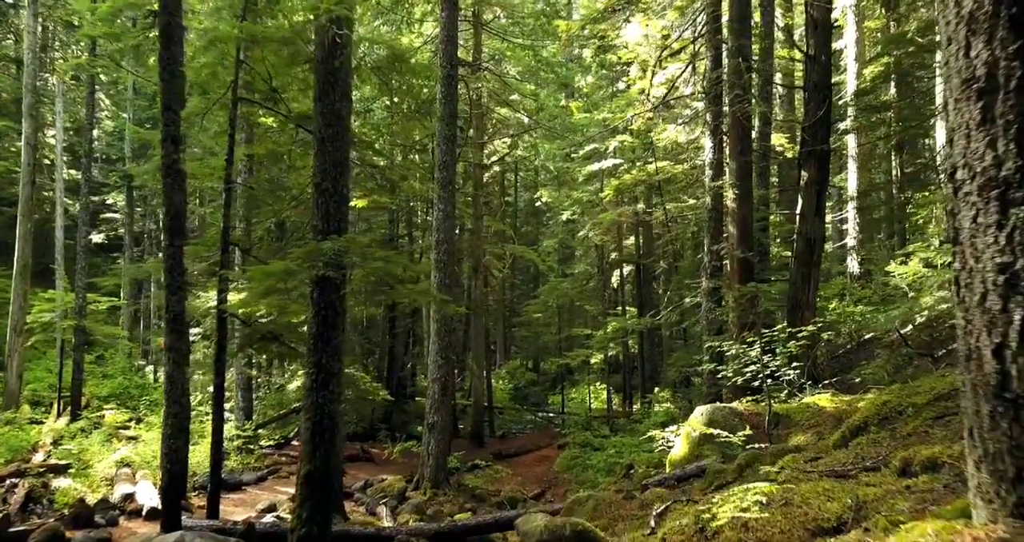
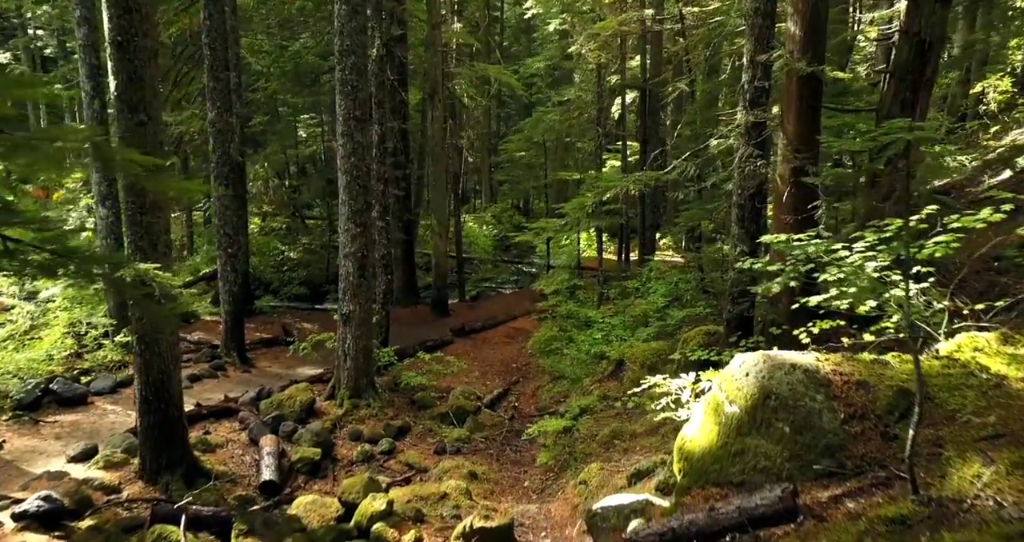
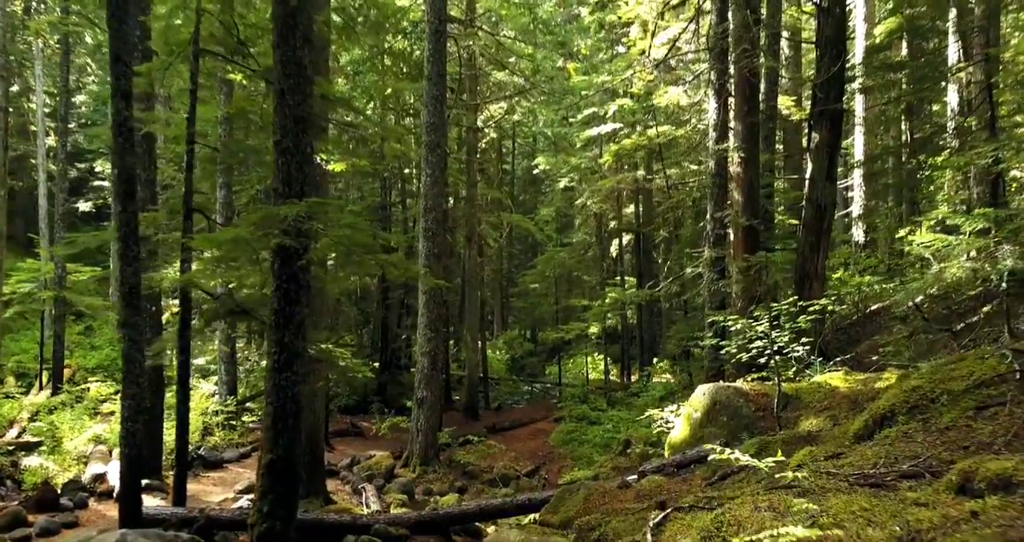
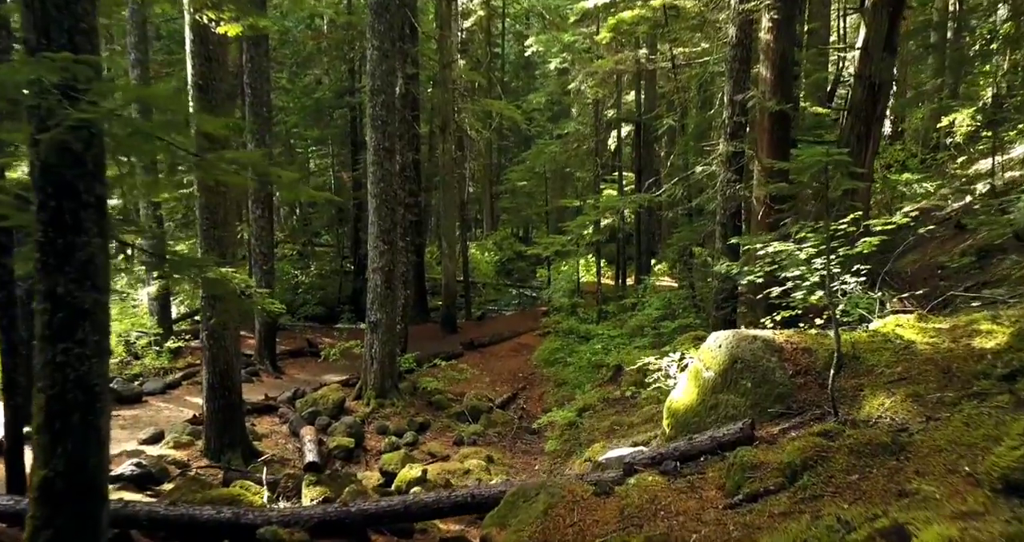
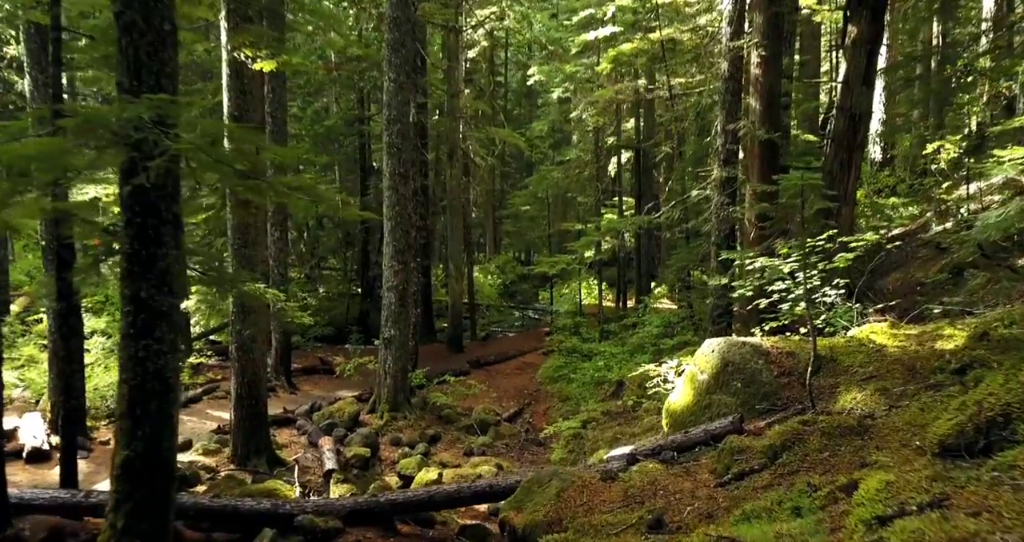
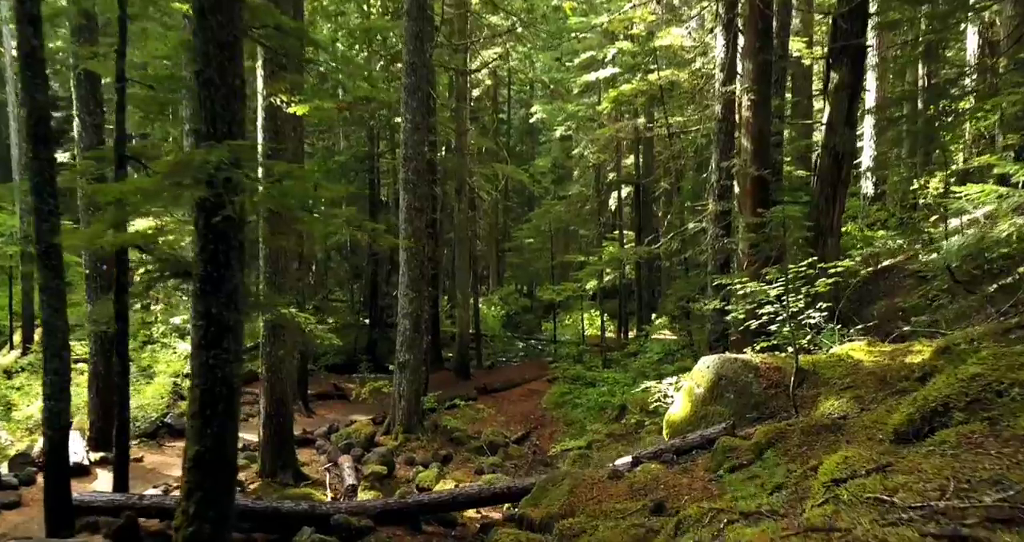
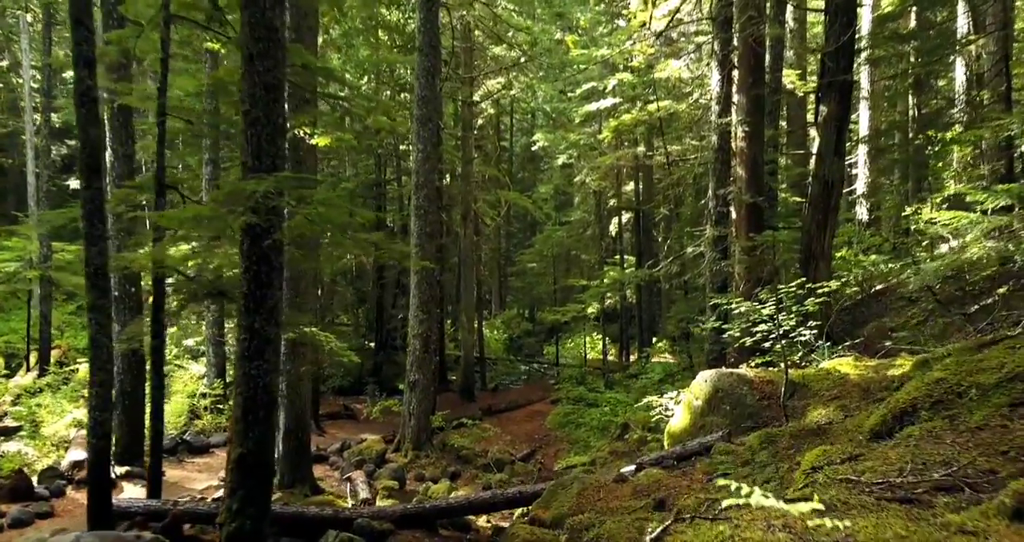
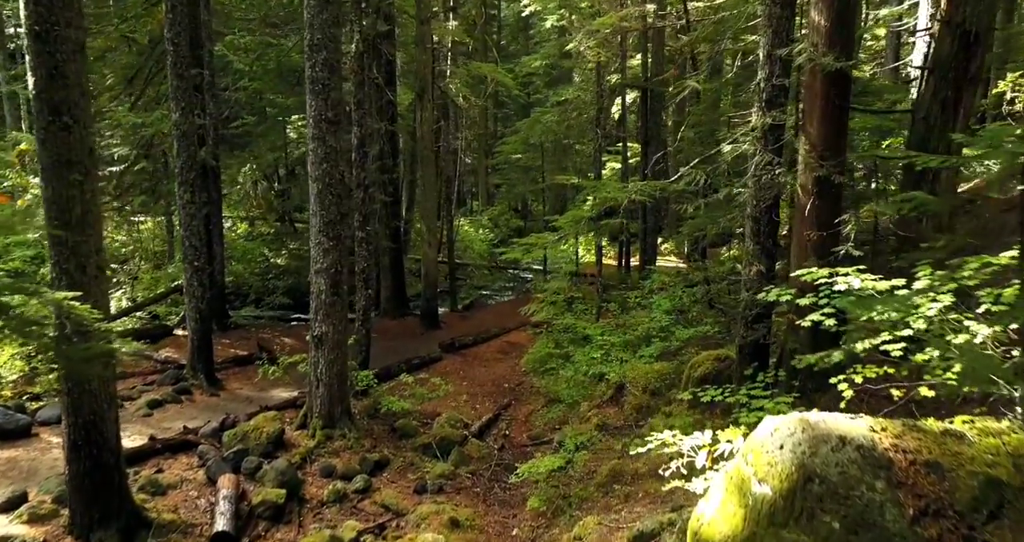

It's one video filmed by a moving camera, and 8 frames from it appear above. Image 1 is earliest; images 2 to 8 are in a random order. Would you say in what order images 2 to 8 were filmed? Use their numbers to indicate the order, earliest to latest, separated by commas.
3, 7, 6, 5, 4, 2, 8
